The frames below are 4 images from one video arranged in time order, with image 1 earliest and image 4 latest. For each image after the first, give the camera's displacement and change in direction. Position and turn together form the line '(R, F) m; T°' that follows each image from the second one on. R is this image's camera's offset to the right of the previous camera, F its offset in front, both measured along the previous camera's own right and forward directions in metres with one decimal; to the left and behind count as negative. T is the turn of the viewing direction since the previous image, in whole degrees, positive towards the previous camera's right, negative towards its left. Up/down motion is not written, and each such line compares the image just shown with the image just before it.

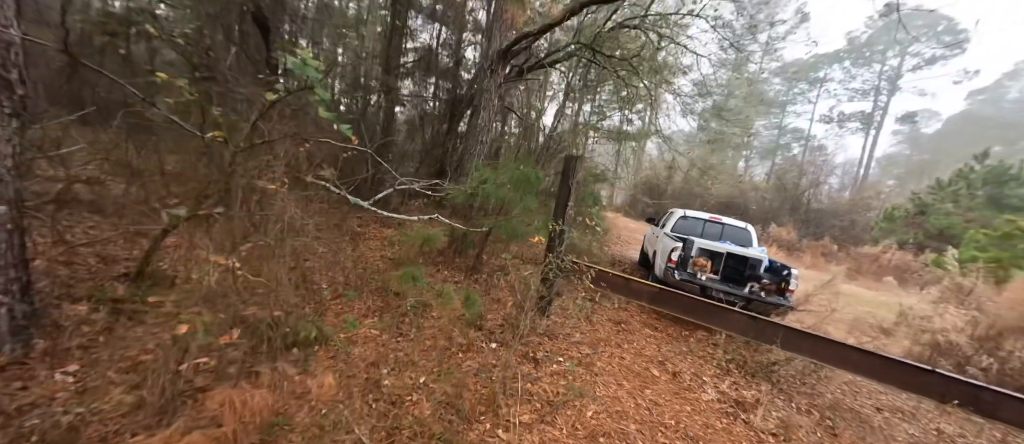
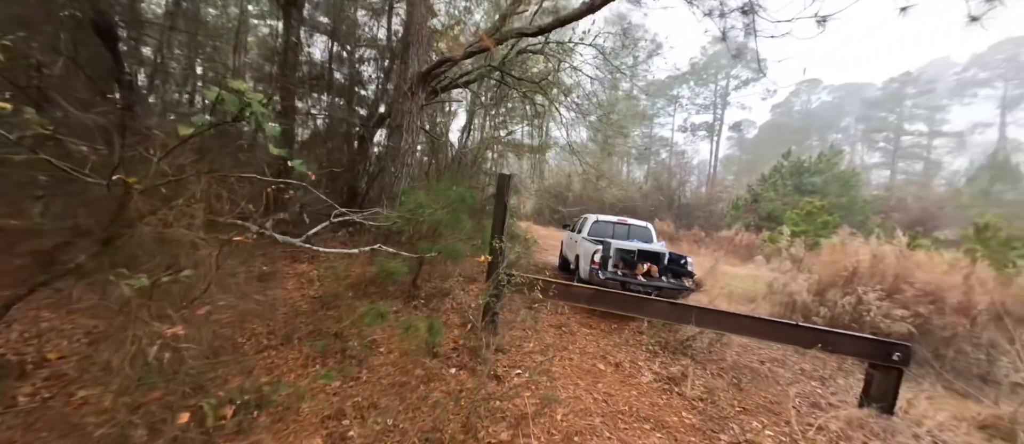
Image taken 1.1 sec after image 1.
(-0.5, -0.1) m; +15°
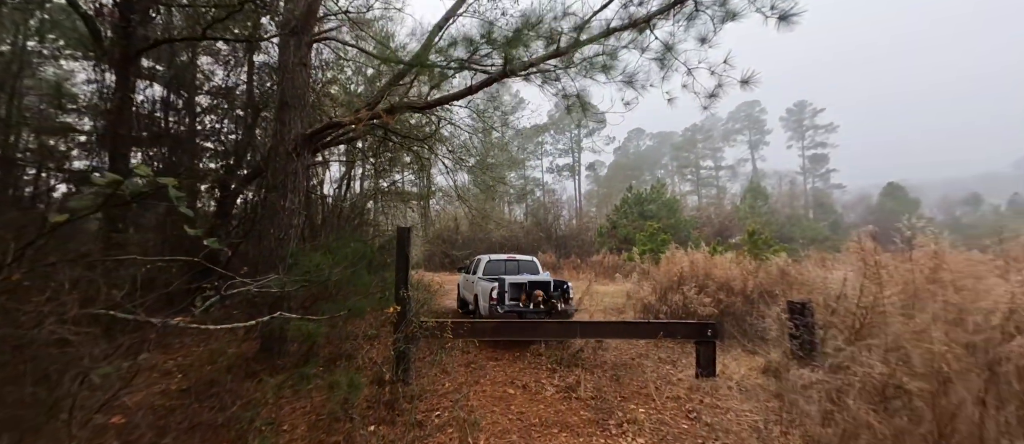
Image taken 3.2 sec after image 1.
(-0.2, -0.6) m; +17°
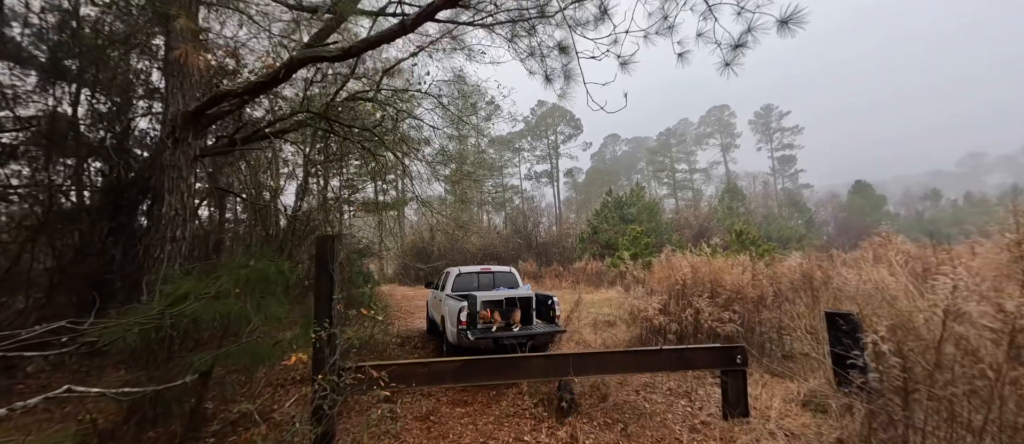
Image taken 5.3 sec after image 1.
(+0.1, +1.2) m; +3°
